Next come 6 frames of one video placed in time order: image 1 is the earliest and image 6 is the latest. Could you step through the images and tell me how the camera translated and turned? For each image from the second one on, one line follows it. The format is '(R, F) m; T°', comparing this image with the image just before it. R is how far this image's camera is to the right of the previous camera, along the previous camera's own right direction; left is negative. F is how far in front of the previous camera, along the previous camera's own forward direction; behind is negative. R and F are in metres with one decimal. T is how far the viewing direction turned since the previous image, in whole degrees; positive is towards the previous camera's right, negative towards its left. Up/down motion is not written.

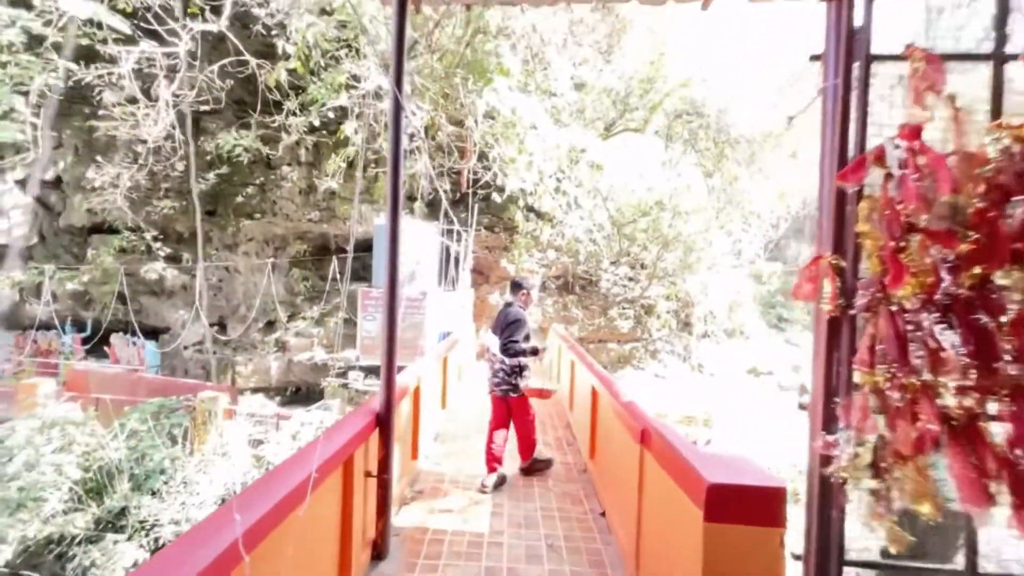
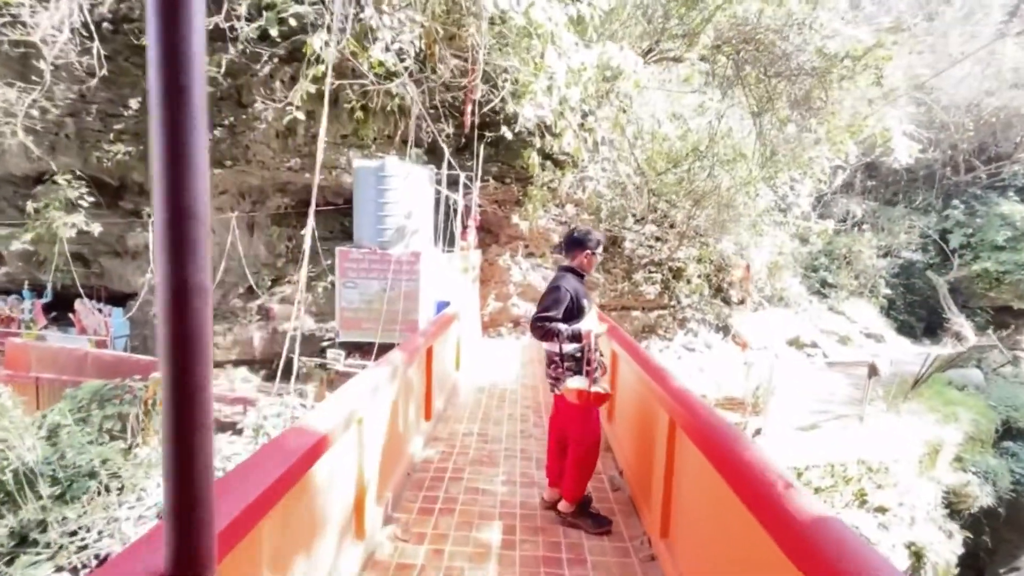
(0.0, +1.3) m; -2°
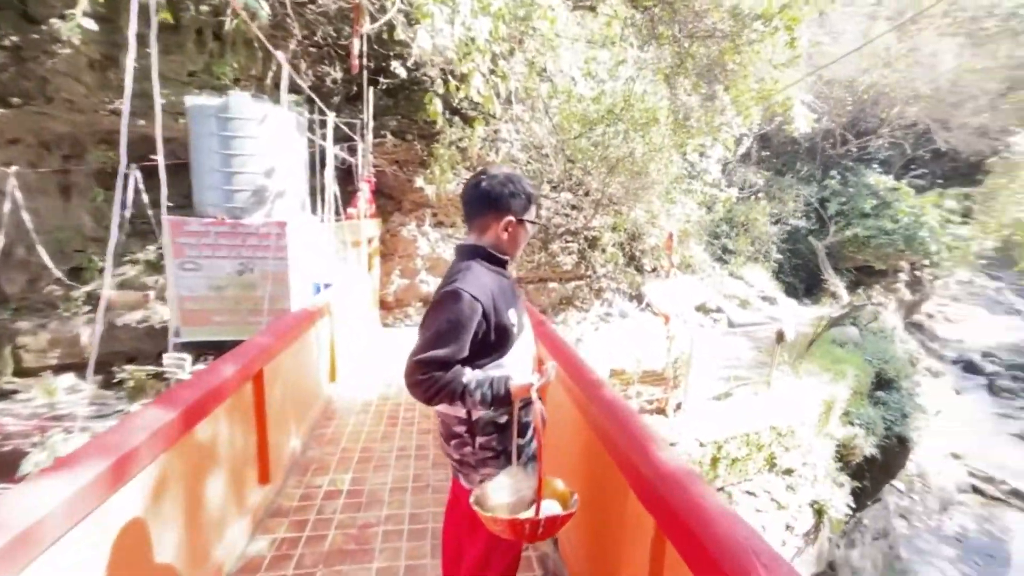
(+0.1, +0.8) m; +11°
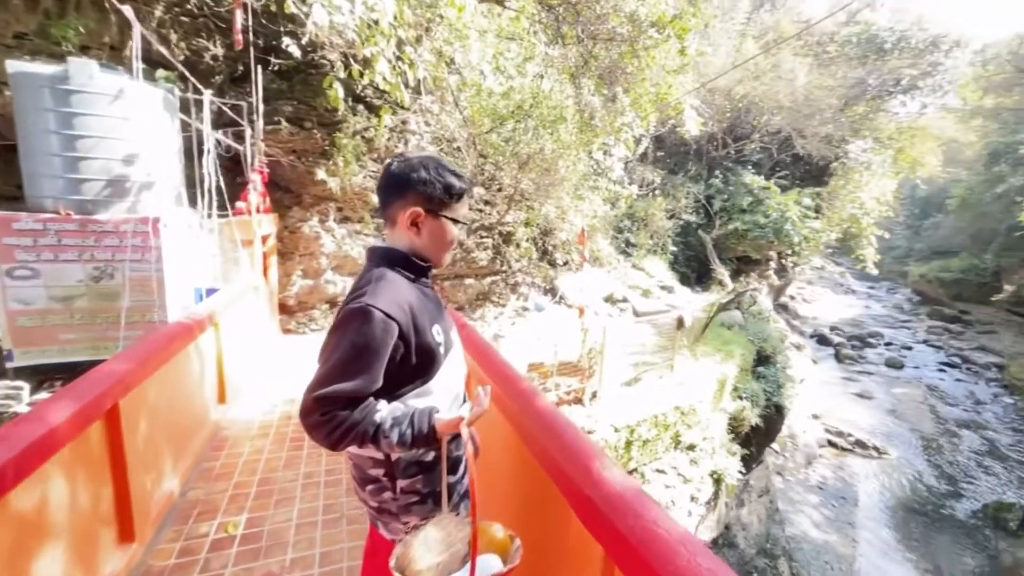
(0.0, +0.1) m; +11°
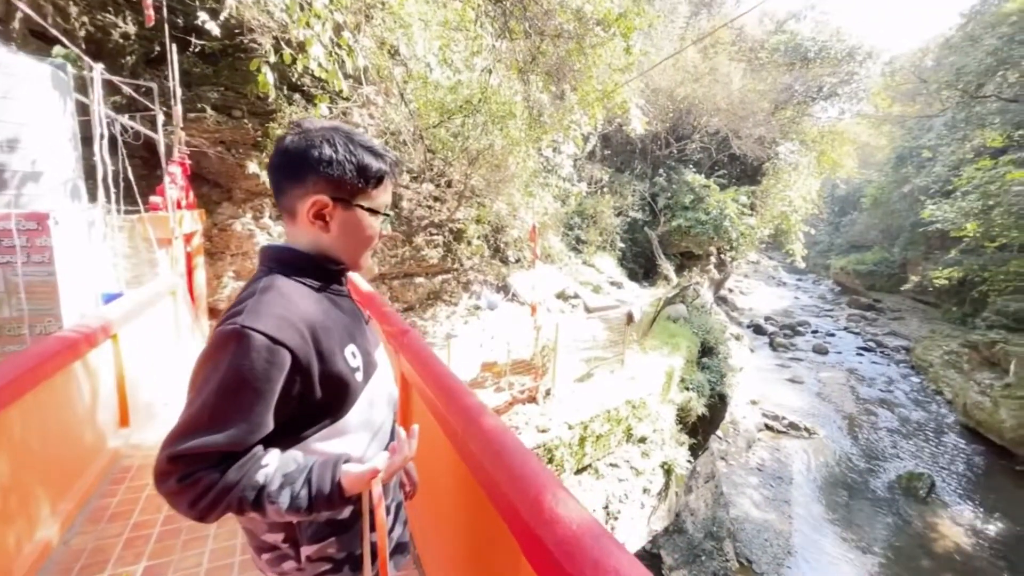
(0.0, +0.1) m; +6°
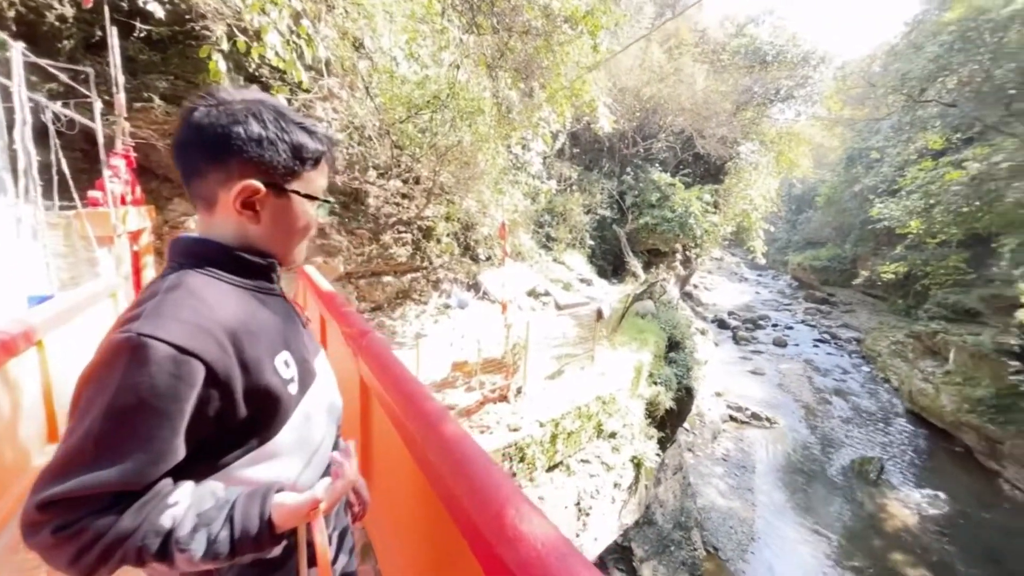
(0.0, +0.1) m; +4°
